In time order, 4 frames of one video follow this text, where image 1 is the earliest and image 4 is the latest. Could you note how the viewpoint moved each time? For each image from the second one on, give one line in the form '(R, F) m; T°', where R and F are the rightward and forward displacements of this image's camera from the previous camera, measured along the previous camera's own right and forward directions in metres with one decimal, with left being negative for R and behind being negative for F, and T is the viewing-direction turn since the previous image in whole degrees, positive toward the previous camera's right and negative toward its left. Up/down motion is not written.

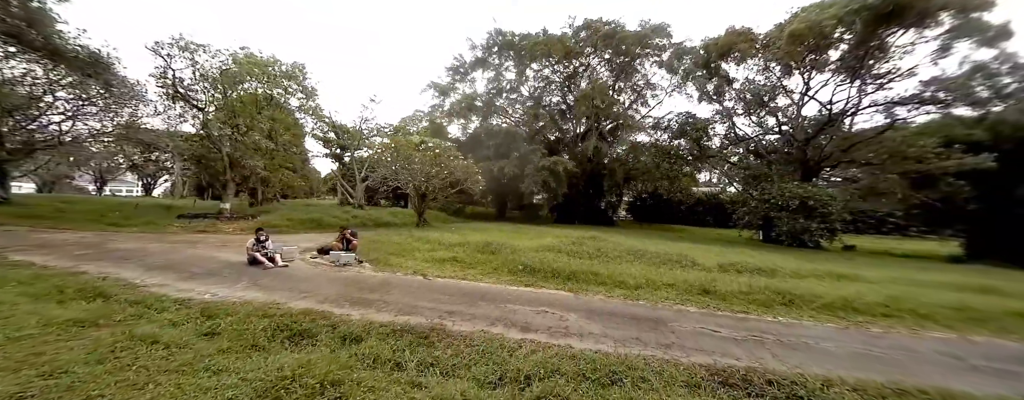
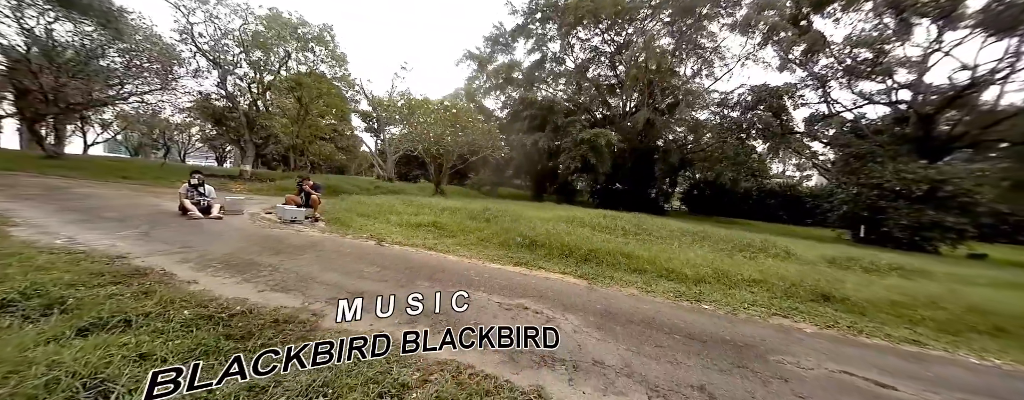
(+0.6, +1.7) m; -8°
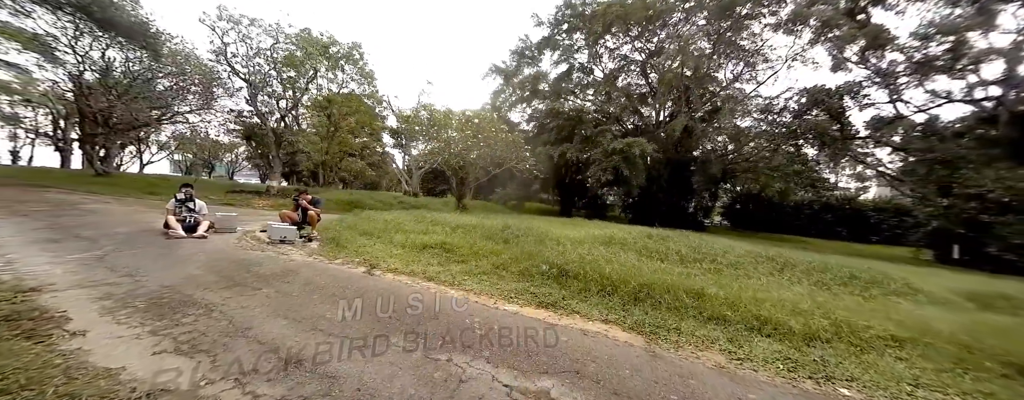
(0.0, +0.8) m; -5°
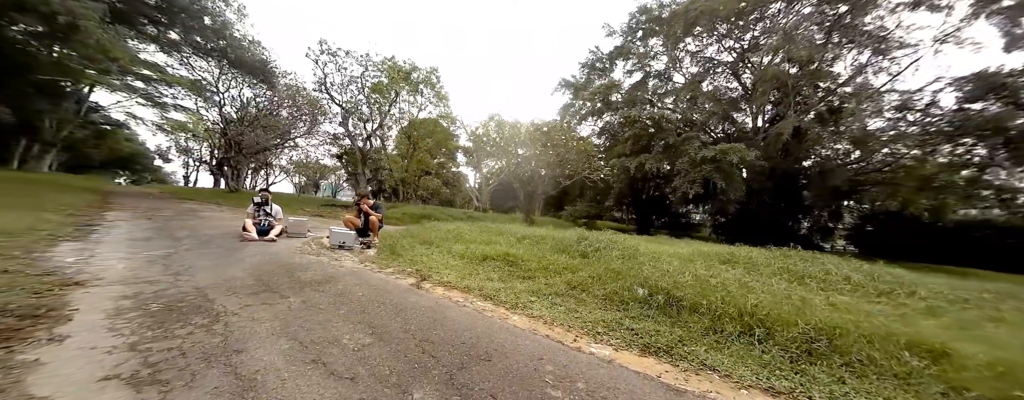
(-0.1, +0.7) m; -13°
